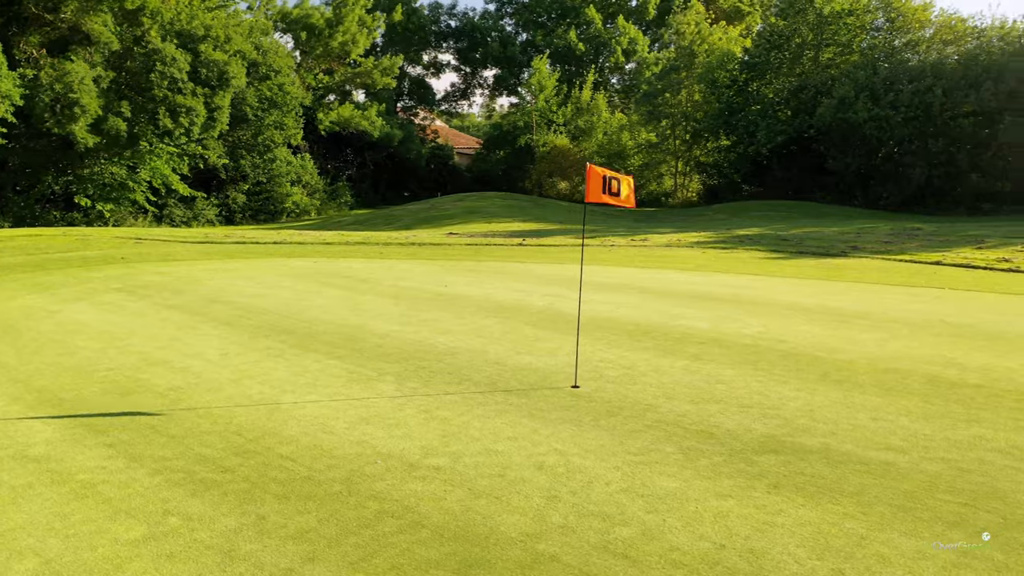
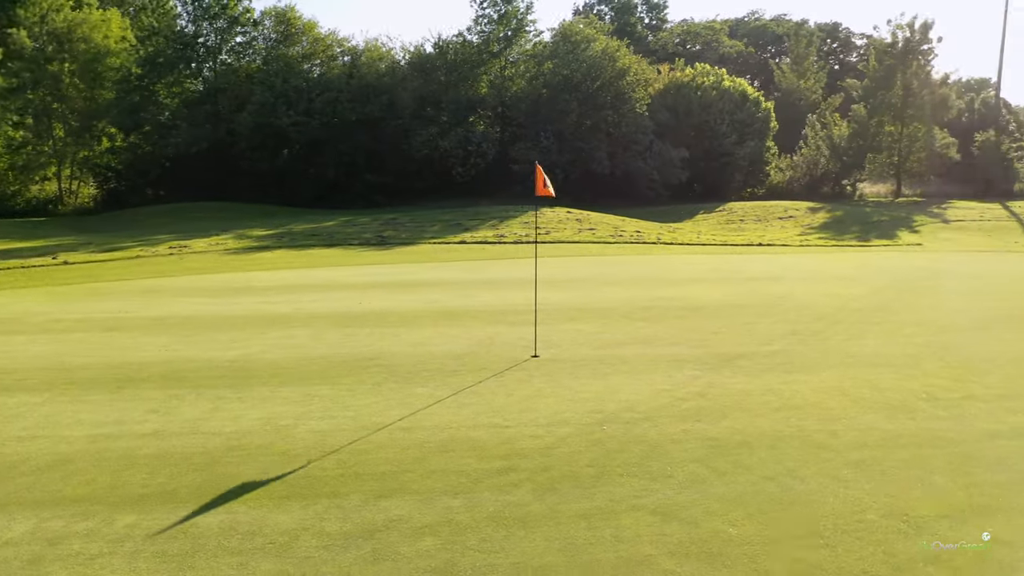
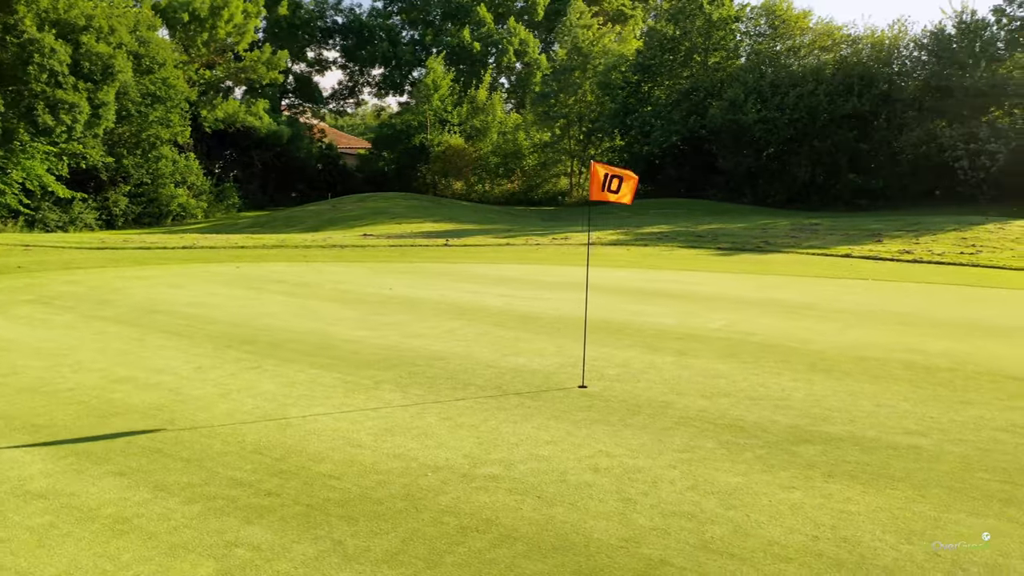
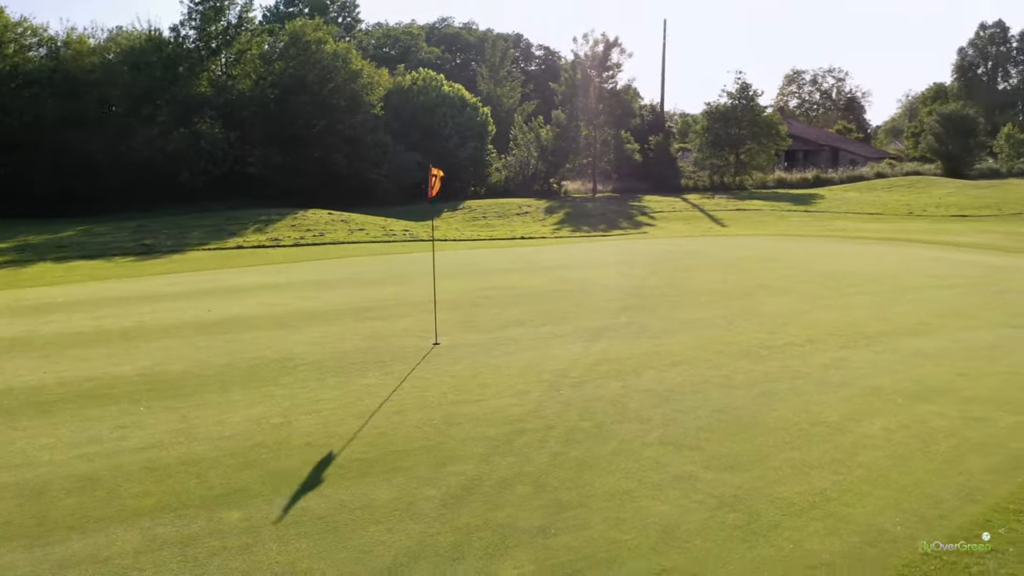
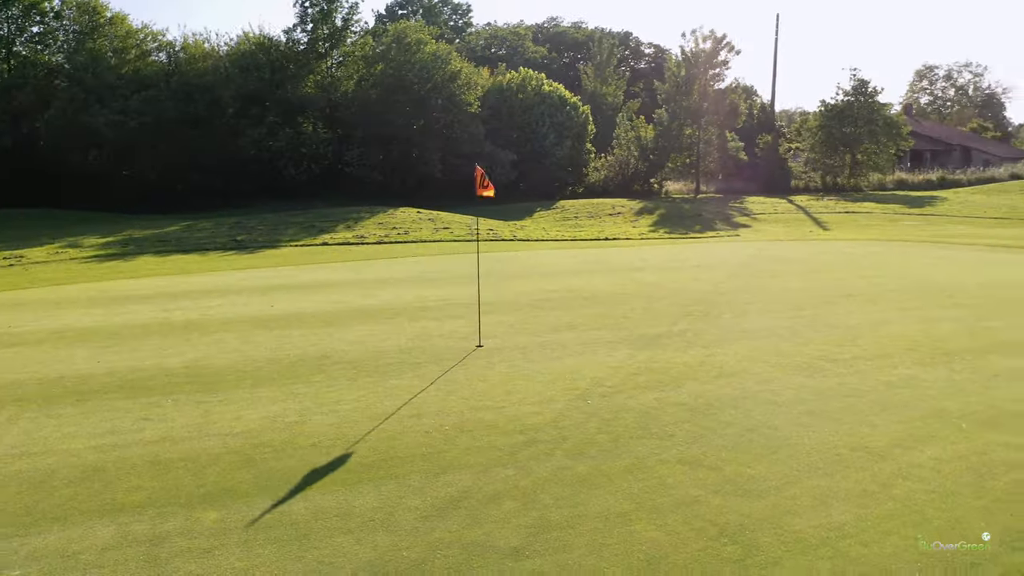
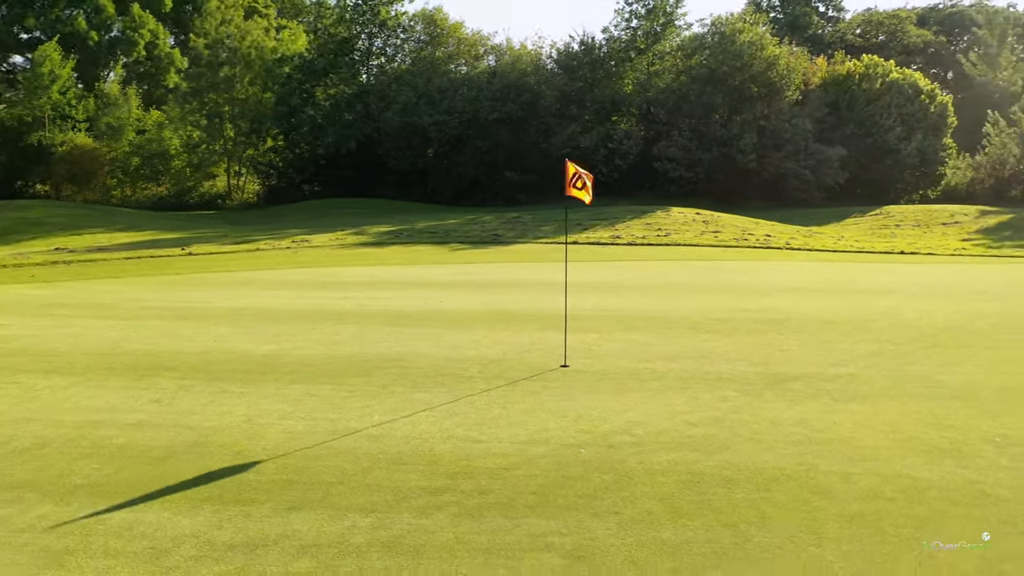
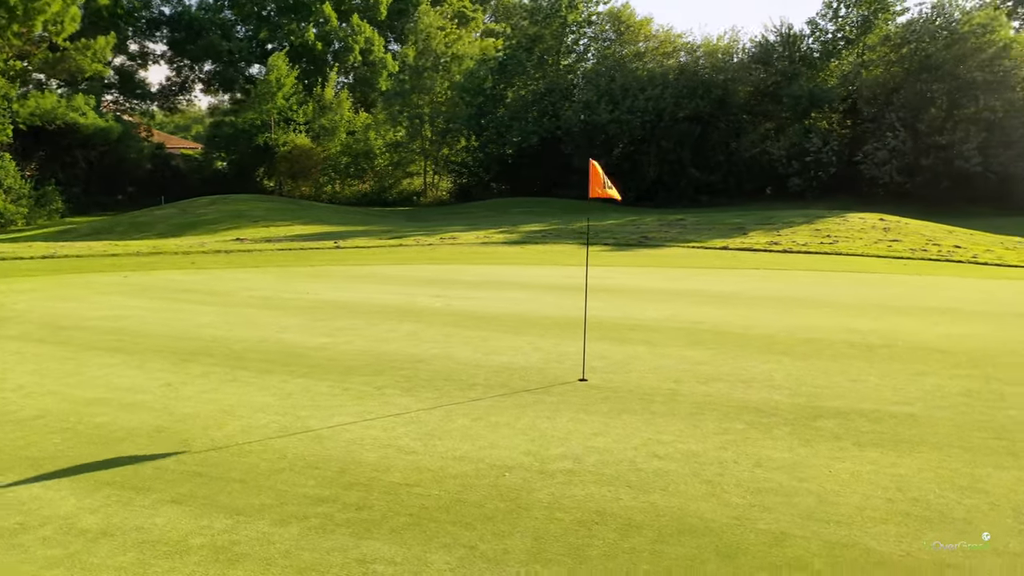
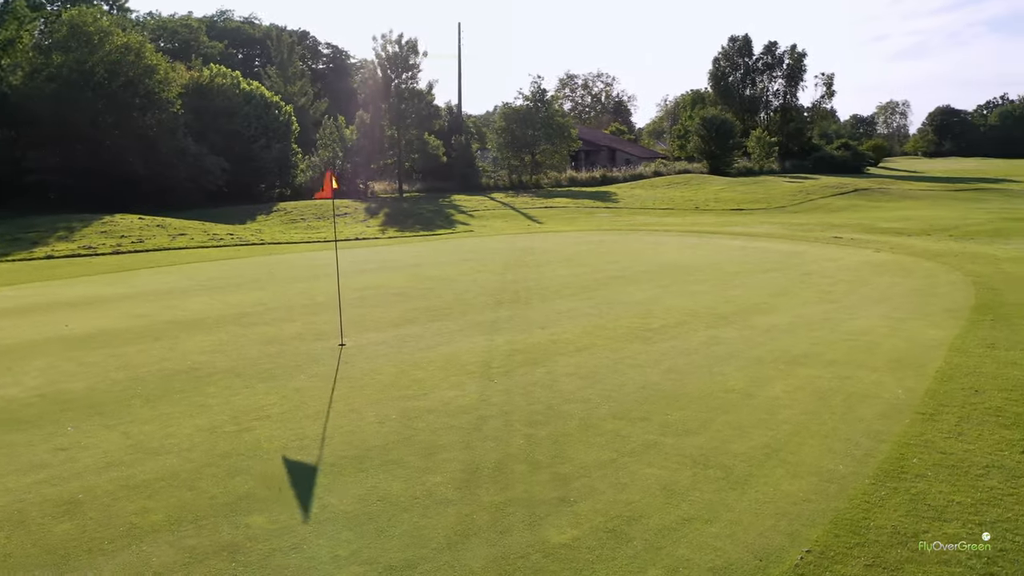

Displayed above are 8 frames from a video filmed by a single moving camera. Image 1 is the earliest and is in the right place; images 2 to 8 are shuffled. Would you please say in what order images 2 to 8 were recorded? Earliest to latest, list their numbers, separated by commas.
3, 7, 6, 2, 5, 4, 8
